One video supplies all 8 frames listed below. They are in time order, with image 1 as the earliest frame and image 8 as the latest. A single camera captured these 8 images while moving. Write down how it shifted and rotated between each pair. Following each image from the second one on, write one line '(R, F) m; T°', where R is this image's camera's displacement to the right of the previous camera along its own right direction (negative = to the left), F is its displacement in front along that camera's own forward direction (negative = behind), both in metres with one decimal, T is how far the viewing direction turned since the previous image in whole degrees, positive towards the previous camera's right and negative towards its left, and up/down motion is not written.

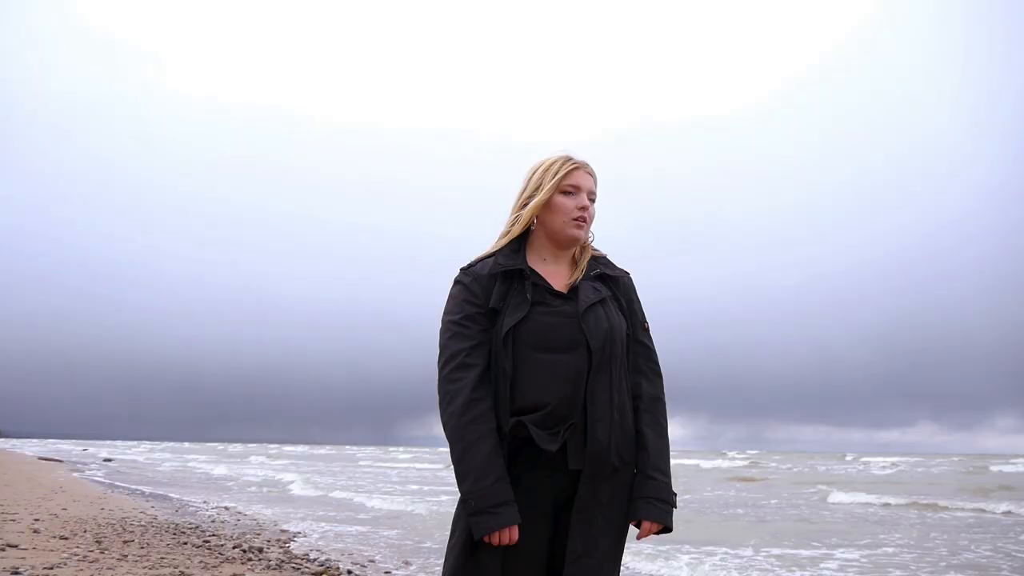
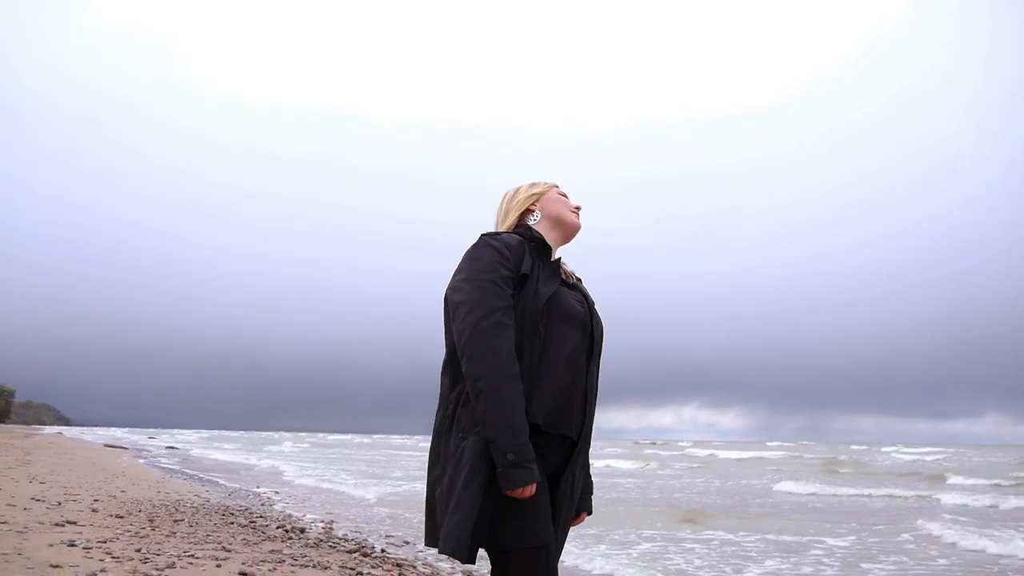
(+0.3, -0.2) m; -4°
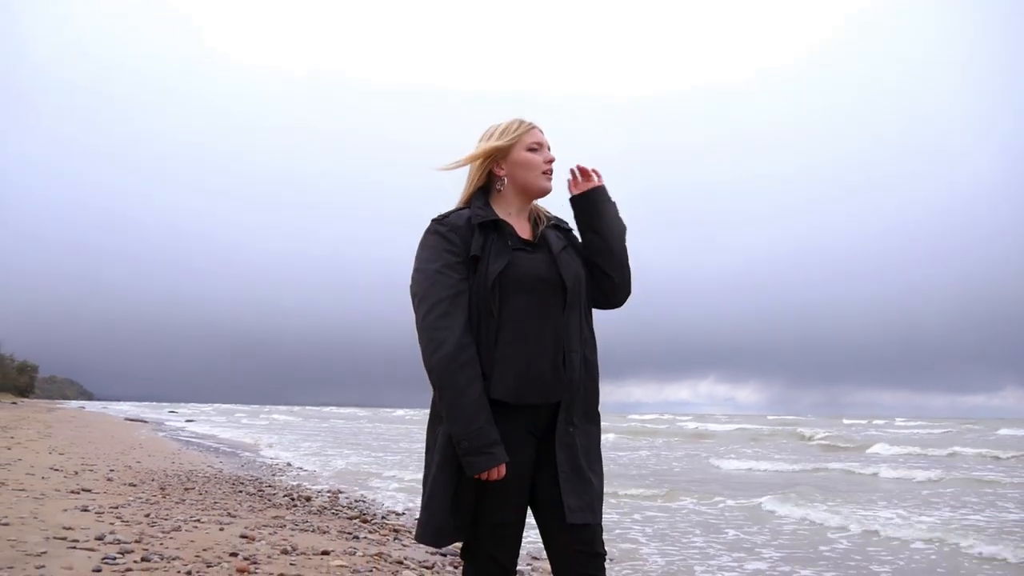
(+0.3, -0.3) m; -1°
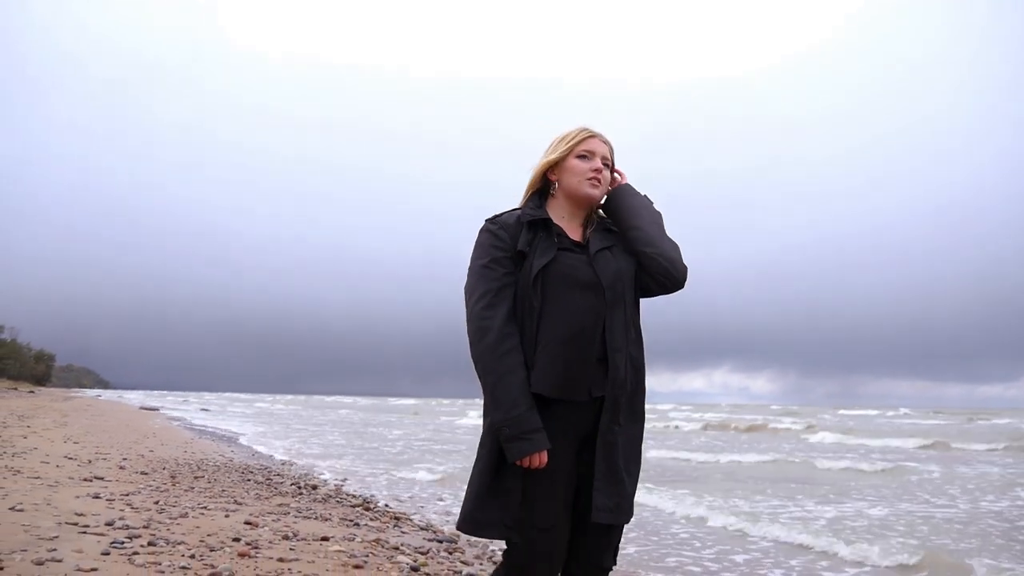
(+0.2, -0.2) m; -1°
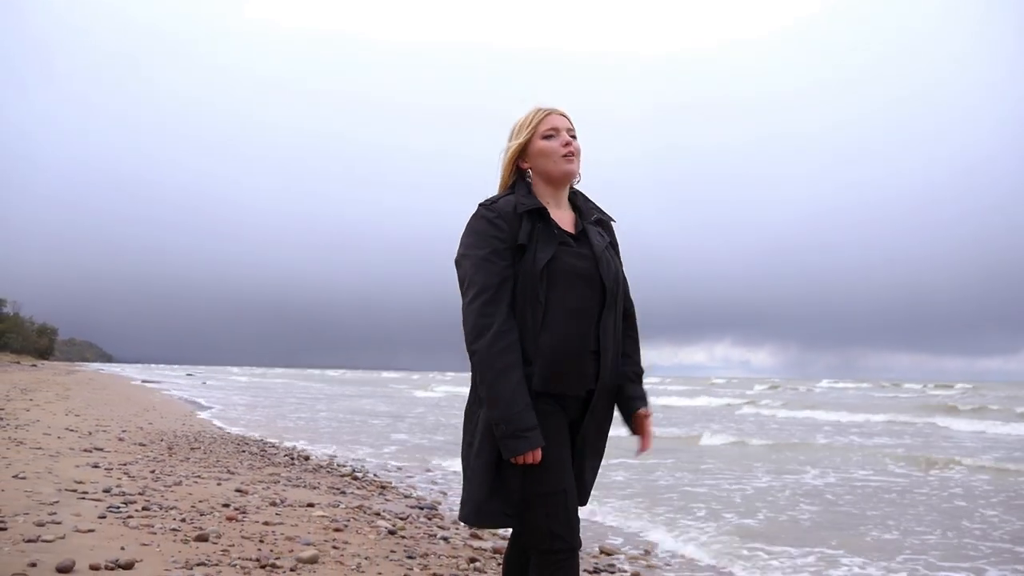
(+0.3, -0.3) m; 0°
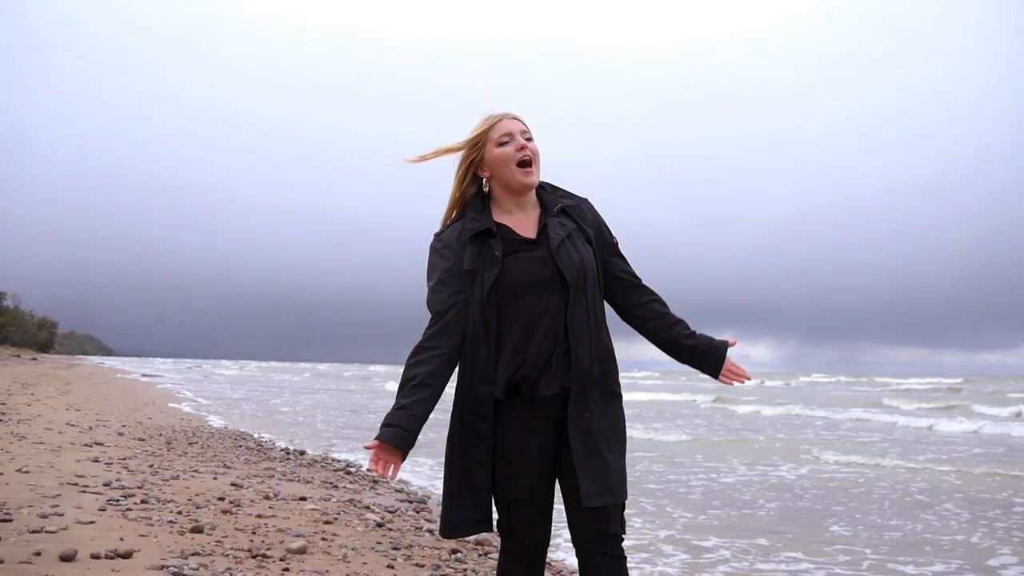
(+0.1, -0.3) m; 0°
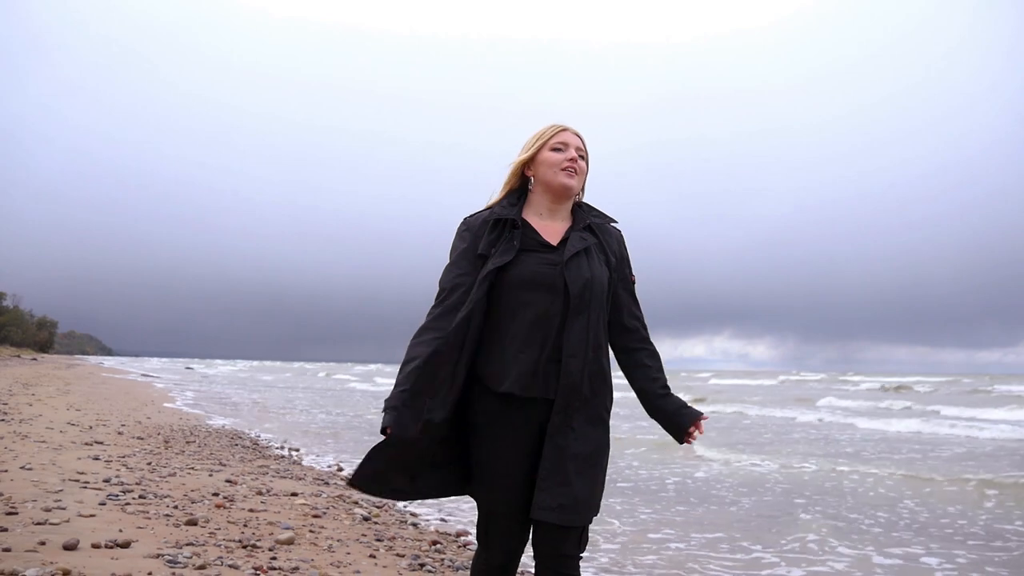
(+0.2, -0.3) m; 0°
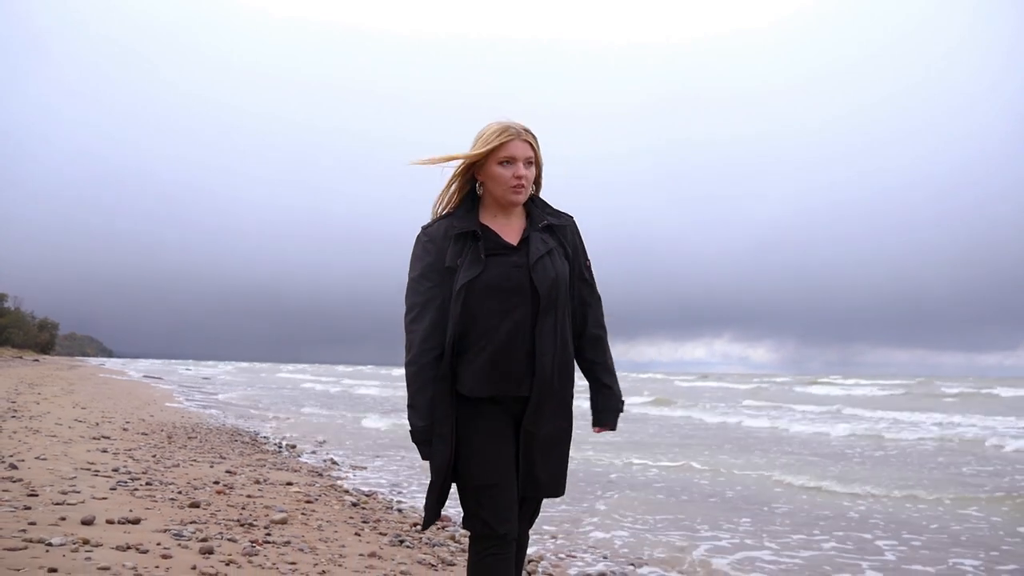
(+0.2, -0.6) m; 0°
